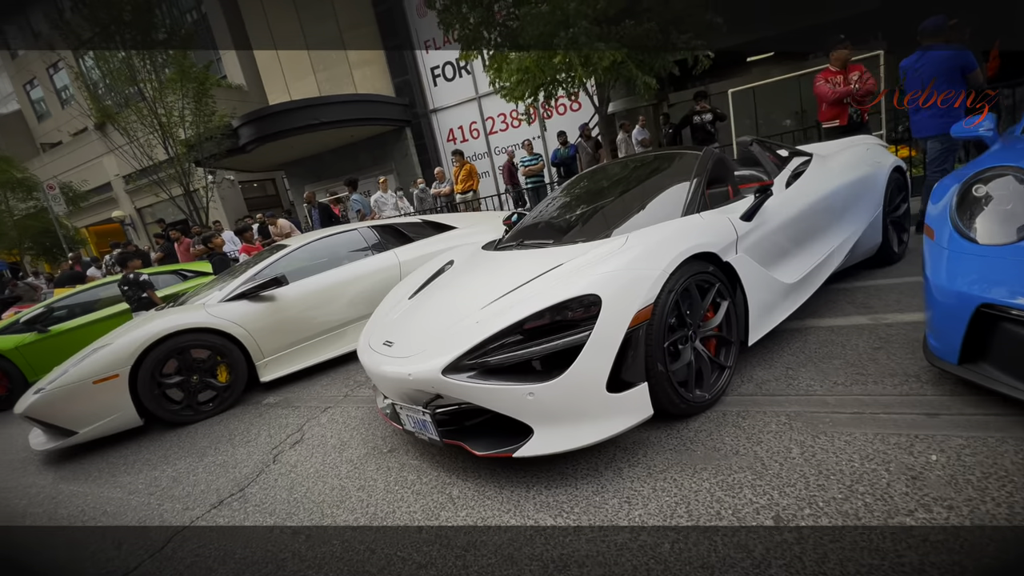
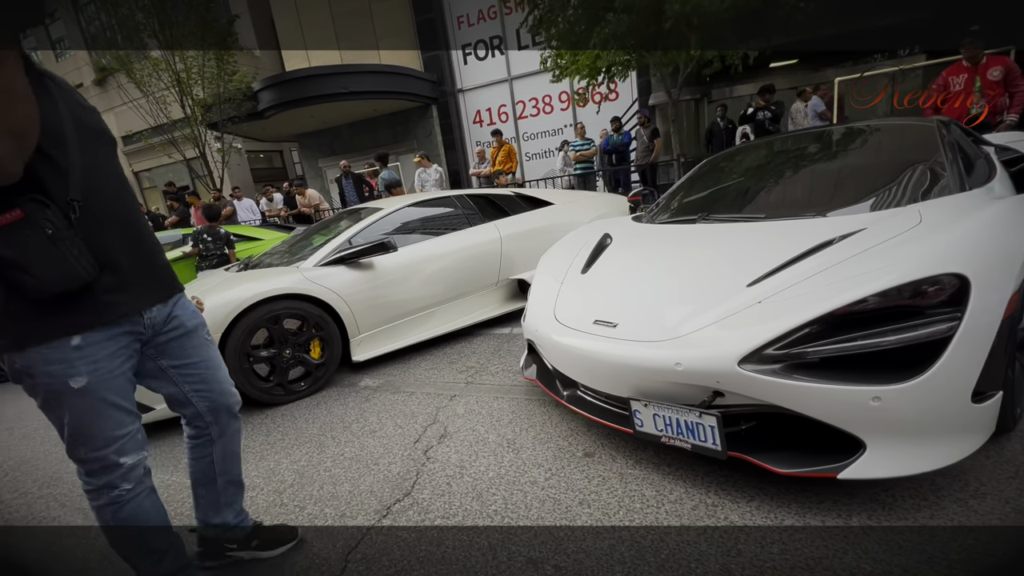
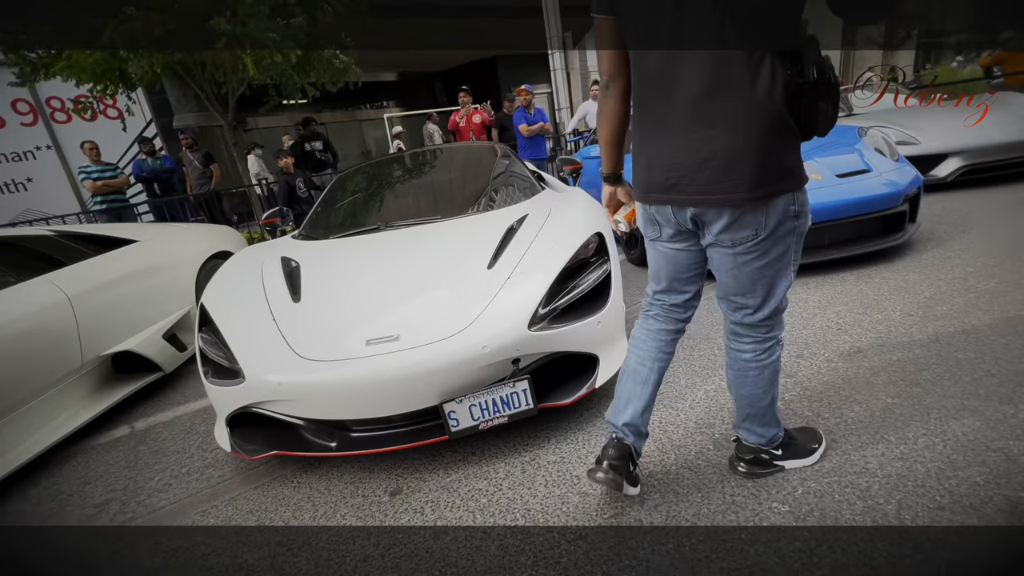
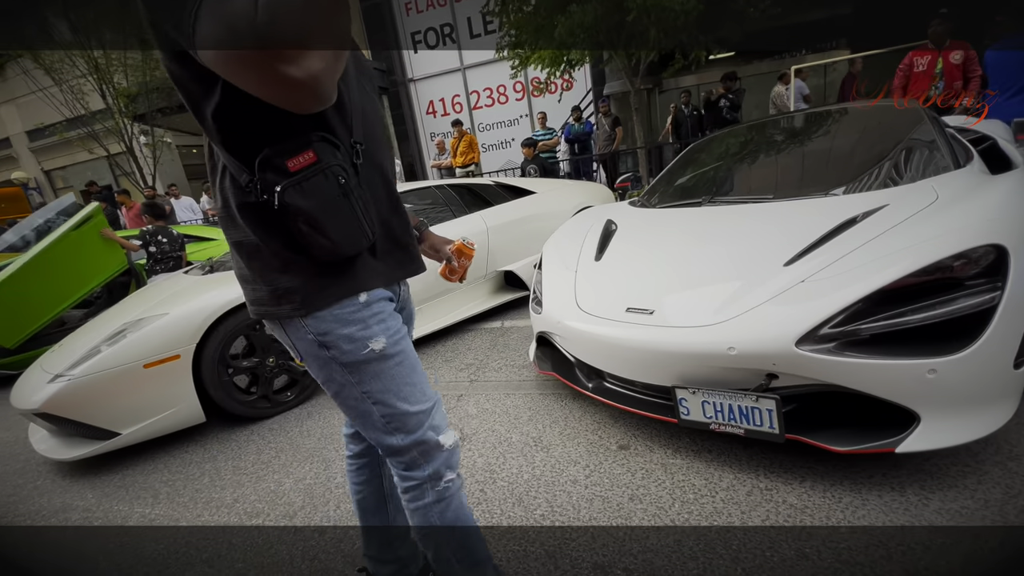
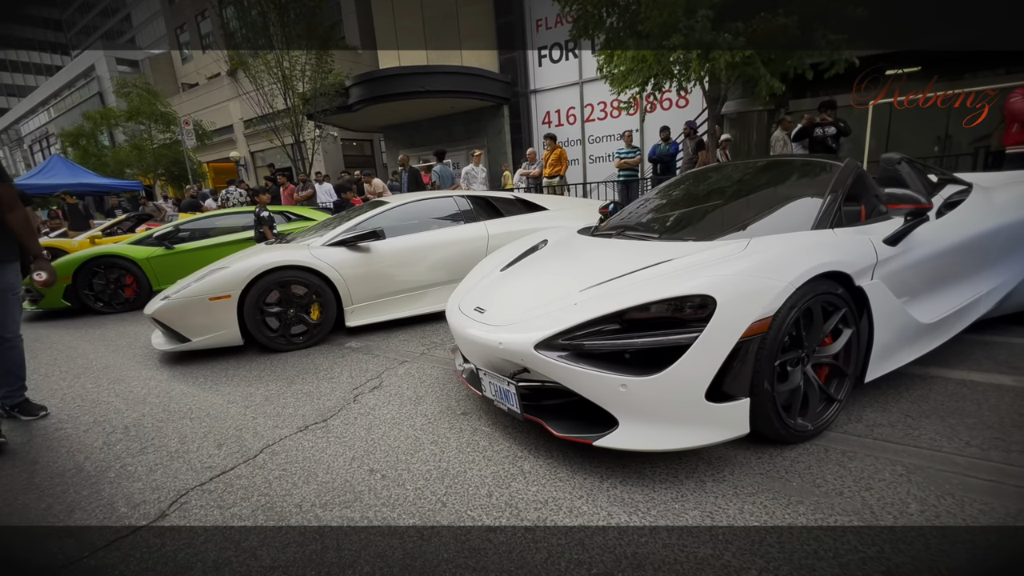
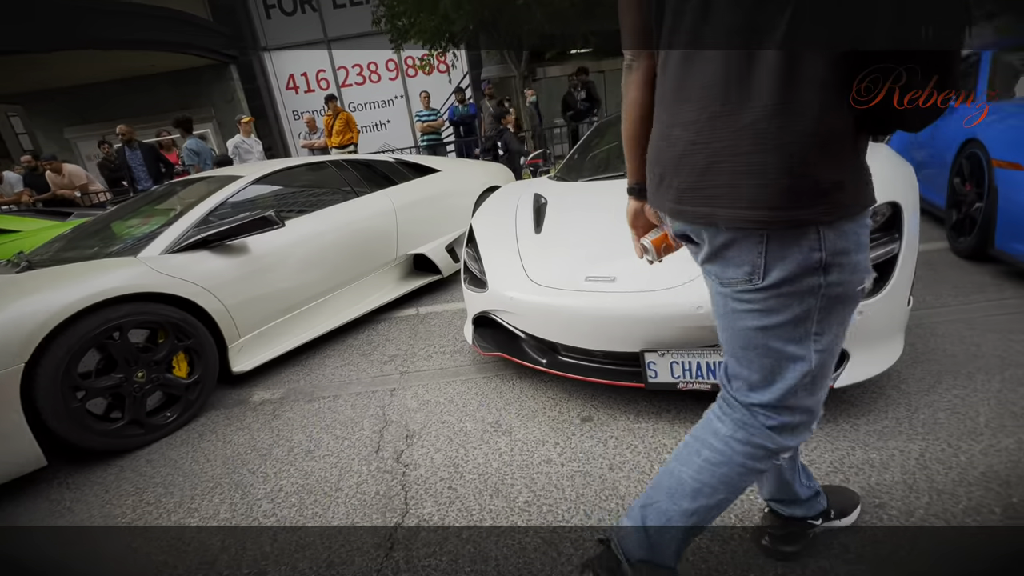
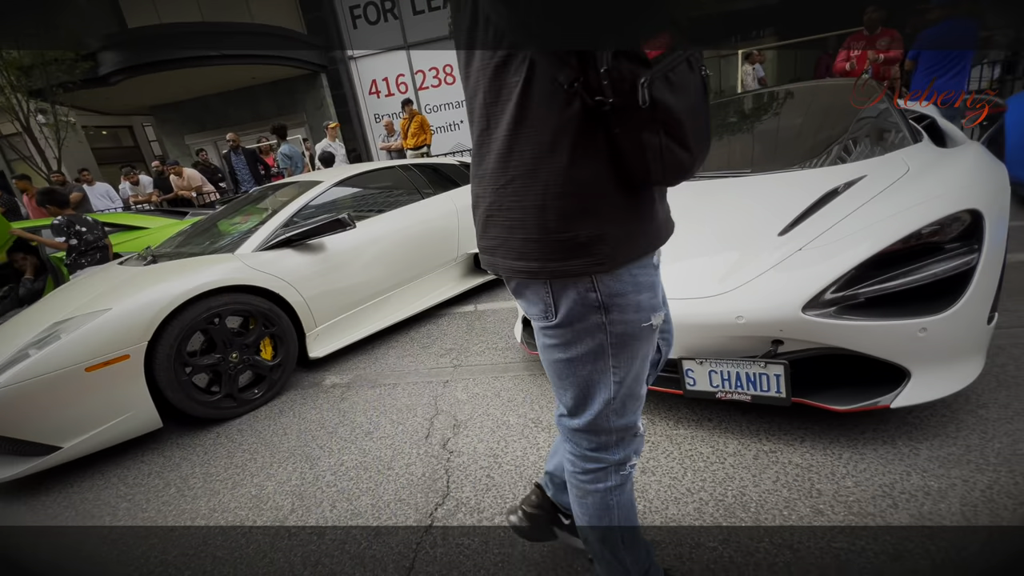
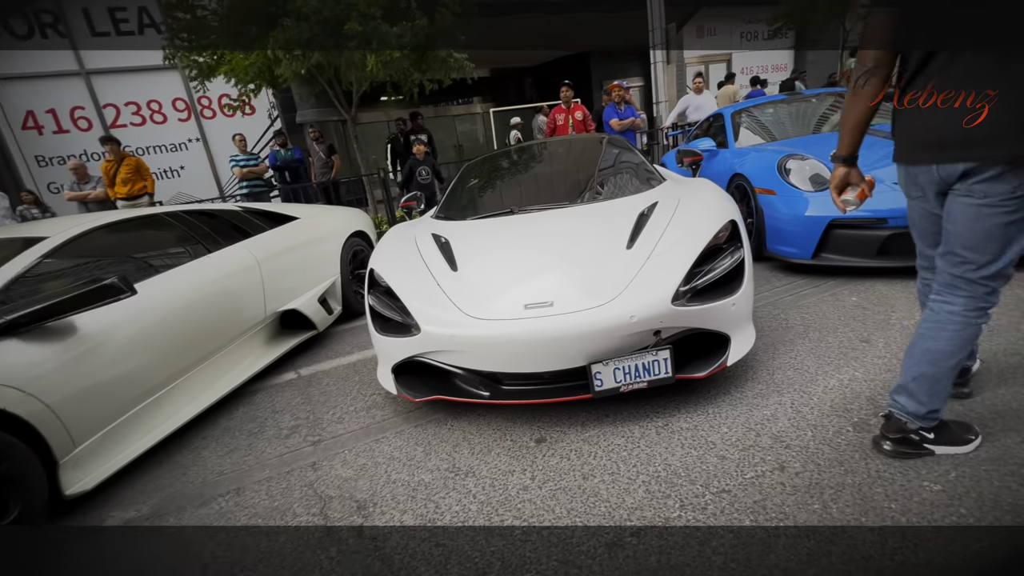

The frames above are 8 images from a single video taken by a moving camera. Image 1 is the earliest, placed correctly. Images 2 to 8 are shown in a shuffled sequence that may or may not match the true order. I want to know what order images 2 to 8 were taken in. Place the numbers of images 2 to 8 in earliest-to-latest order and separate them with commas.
5, 2, 4, 7, 6, 3, 8
